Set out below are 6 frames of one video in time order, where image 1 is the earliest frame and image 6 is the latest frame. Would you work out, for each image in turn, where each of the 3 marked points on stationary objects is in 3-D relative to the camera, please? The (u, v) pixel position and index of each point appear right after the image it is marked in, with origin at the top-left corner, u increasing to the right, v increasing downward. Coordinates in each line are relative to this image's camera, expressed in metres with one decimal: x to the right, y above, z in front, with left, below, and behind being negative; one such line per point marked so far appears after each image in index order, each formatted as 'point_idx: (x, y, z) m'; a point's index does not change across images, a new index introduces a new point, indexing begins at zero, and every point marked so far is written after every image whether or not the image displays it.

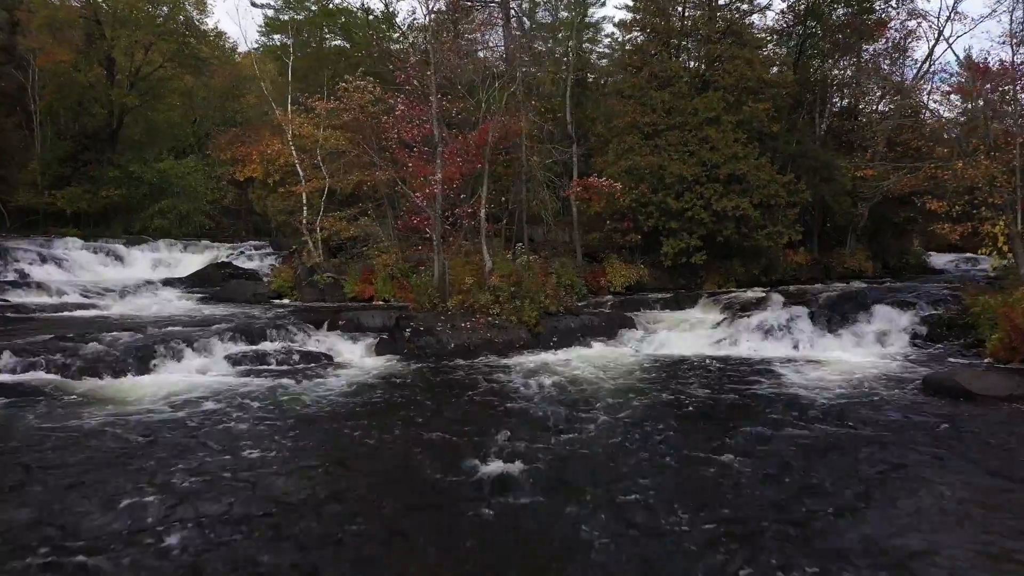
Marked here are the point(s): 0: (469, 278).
0: (-1.0, +0.3, +14.9) m
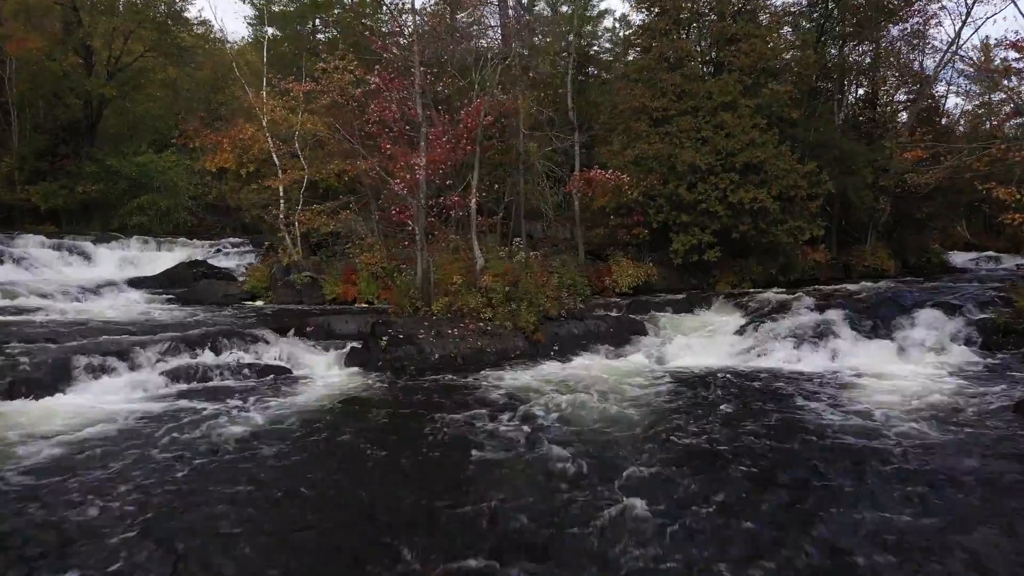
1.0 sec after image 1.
0: (-1.1, +0.3, +13.1) m
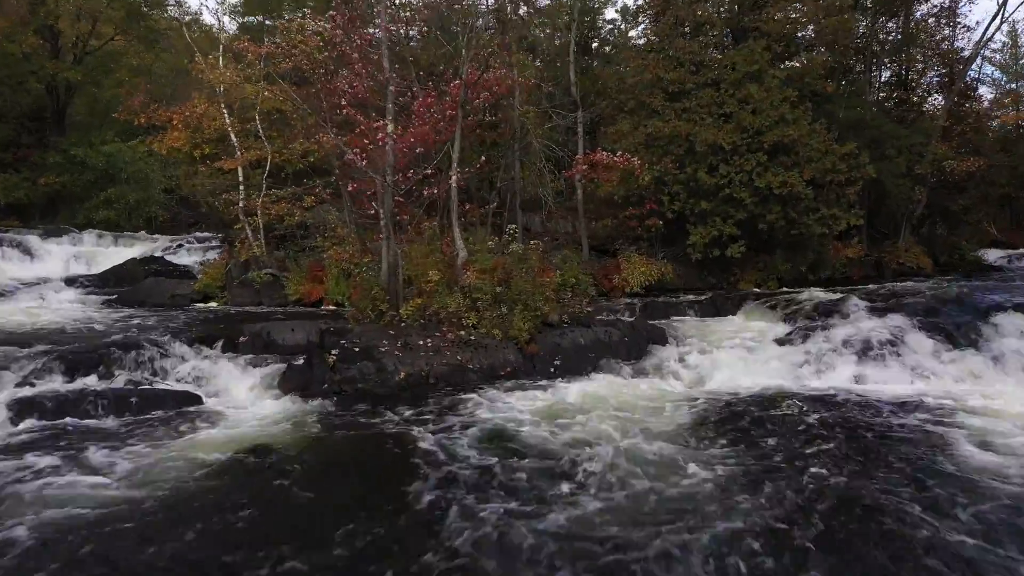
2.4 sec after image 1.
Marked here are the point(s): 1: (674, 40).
0: (-1.3, +0.3, +10.6) m
1: (+4.5, +6.9, +17.4) m
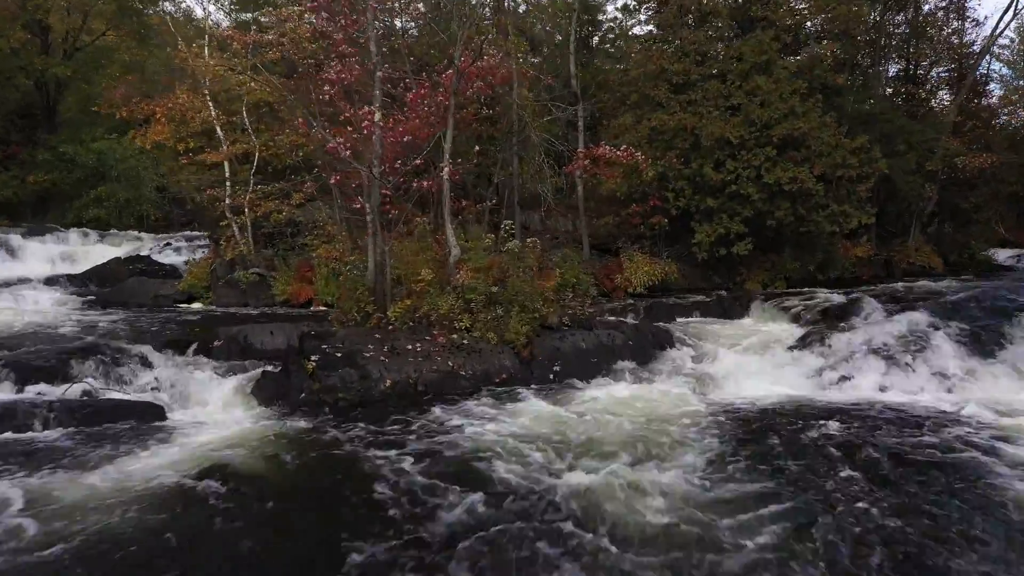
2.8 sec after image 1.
0: (-1.4, +0.3, +9.9) m
1: (+4.4, +6.9, +16.7) m
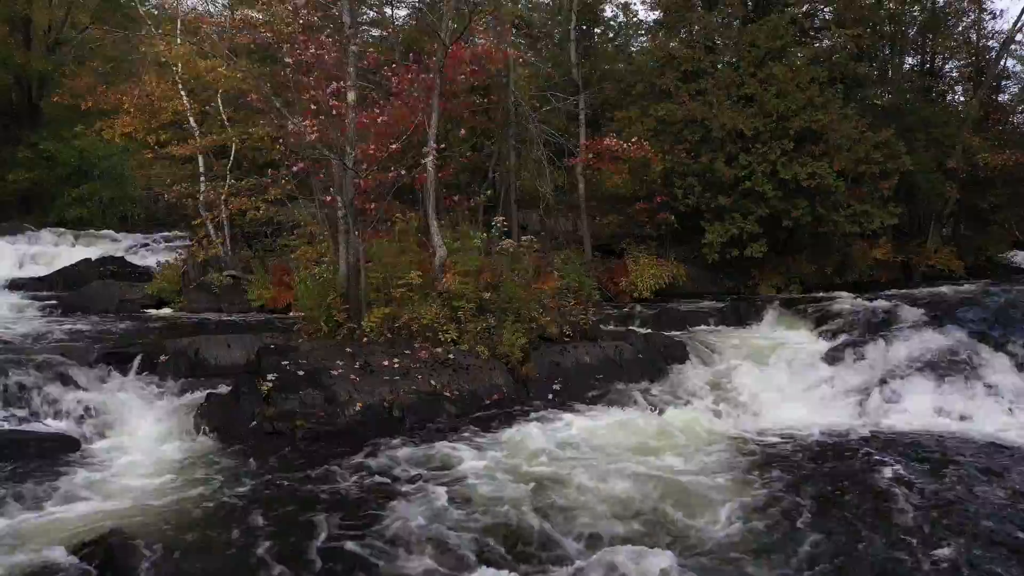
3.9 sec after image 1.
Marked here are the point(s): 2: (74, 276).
0: (-1.4, +0.2, +8.8) m
1: (+4.4, +6.8, +15.6) m
2: (-11.1, +0.3, +15.8) m
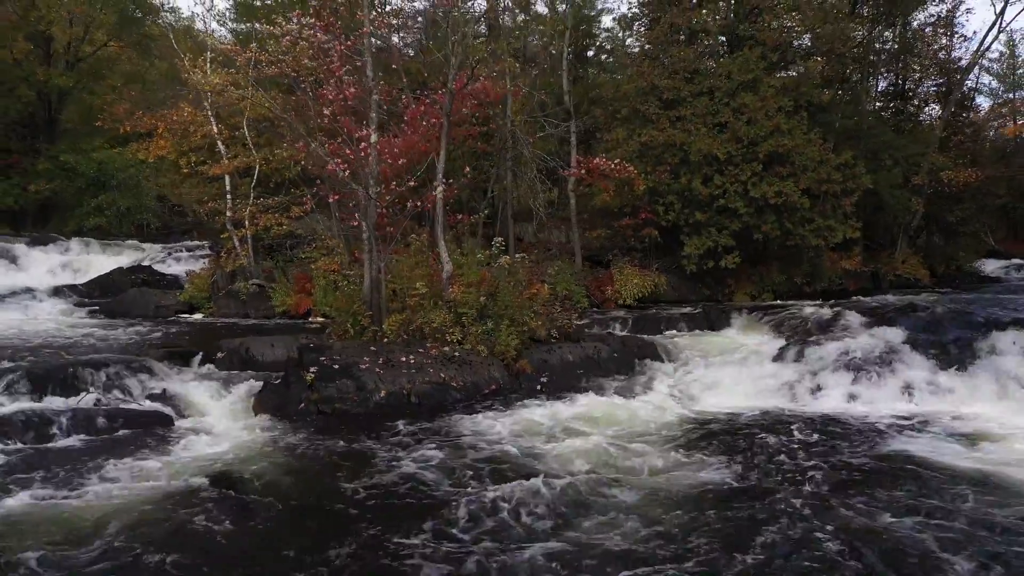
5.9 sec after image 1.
0: (-1.5, +0.1, +10.3) m
1: (+4.3, +6.6, +17.2) m
2: (-11.2, +0.1, +17.3) m
